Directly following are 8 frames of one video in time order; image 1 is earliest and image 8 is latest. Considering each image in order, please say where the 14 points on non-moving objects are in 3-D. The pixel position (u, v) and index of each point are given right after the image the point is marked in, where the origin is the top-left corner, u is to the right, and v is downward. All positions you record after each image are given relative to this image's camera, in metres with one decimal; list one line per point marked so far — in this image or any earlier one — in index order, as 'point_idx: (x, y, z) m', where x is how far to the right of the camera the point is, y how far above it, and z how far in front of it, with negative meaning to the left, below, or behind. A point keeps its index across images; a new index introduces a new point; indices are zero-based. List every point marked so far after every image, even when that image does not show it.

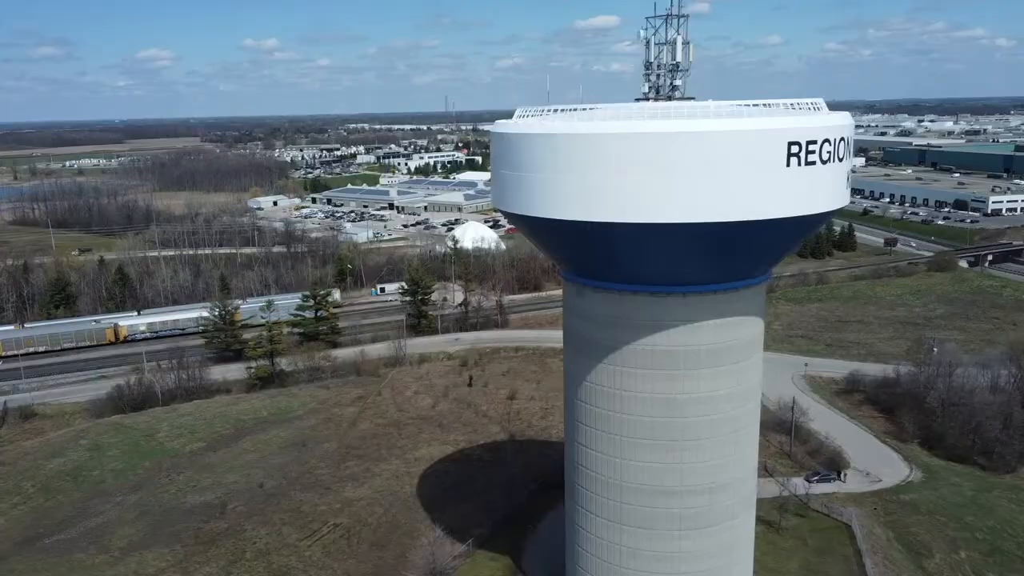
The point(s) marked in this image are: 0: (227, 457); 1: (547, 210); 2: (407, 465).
0: (-6.6, -3.9, +18.8) m
1: (+0.4, +0.9, +9.8) m
2: (-2.3, -3.9, +17.9) m
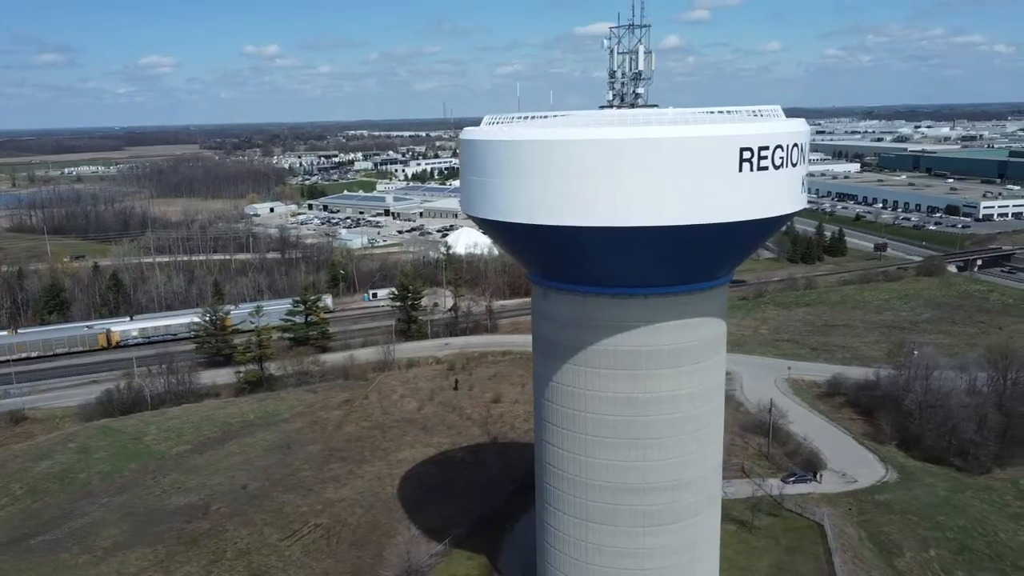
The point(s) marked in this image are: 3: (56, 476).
0: (-7.1, -4.0, +19.1) m
1: (0.0, +0.9, +10.1) m
2: (-2.8, -4.0, +18.2) m
3: (-10.4, -4.3, +18.4) m
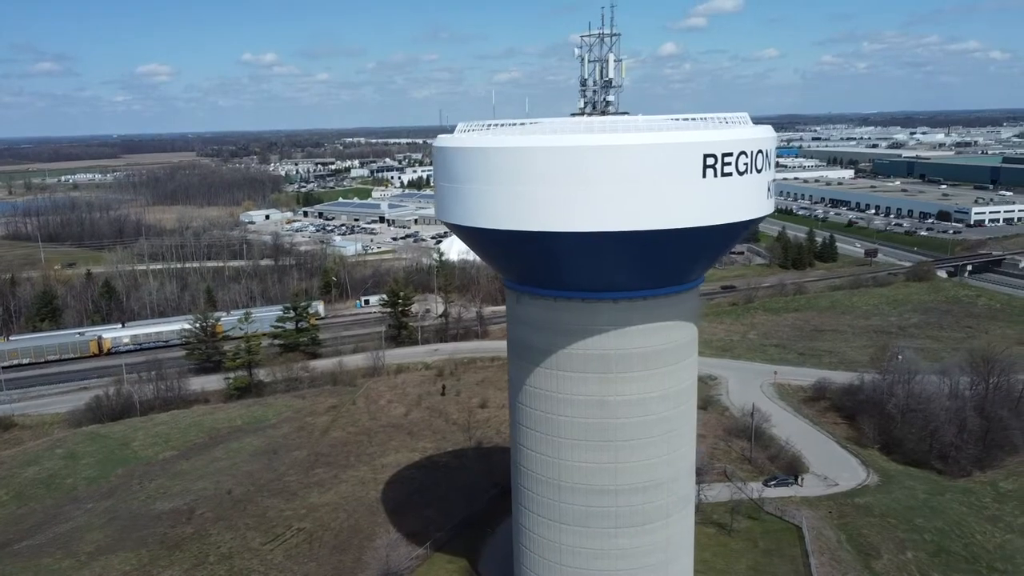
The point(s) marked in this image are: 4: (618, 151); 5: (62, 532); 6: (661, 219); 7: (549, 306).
0: (-7.4, -4.2, +19.2) m
1: (-0.4, +0.9, +10.3) m
2: (-3.1, -4.2, +18.3) m
3: (-10.8, -4.4, +18.5) m
4: (+1.2, +1.6, +9.4) m
5: (-8.9, -4.8, +15.9) m
6: (+1.7, +0.8, +9.6) m
7: (+0.5, -0.2, +10.8) m
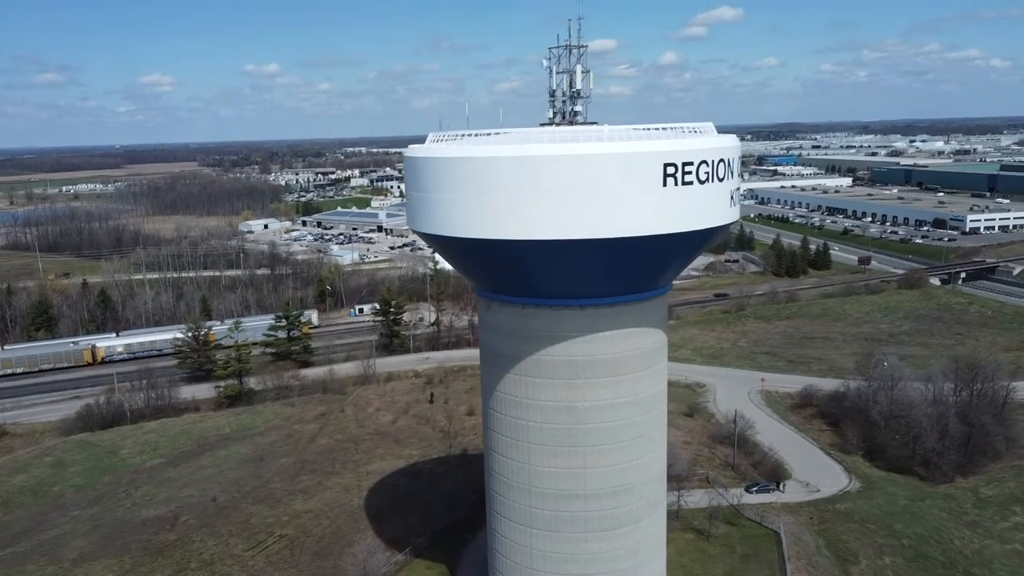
0: (-7.8, -4.4, +19.3) m
1: (-0.8, +0.8, +10.4) m
2: (-3.5, -4.4, +18.4) m
3: (-11.1, -4.6, +18.6) m
4: (+0.8, +1.5, +9.6) m
5: (-9.3, -5.0, +16.1) m
6: (+1.3, +0.7, +9.8) m
7: (+0.1, -0.3, +11.0) m
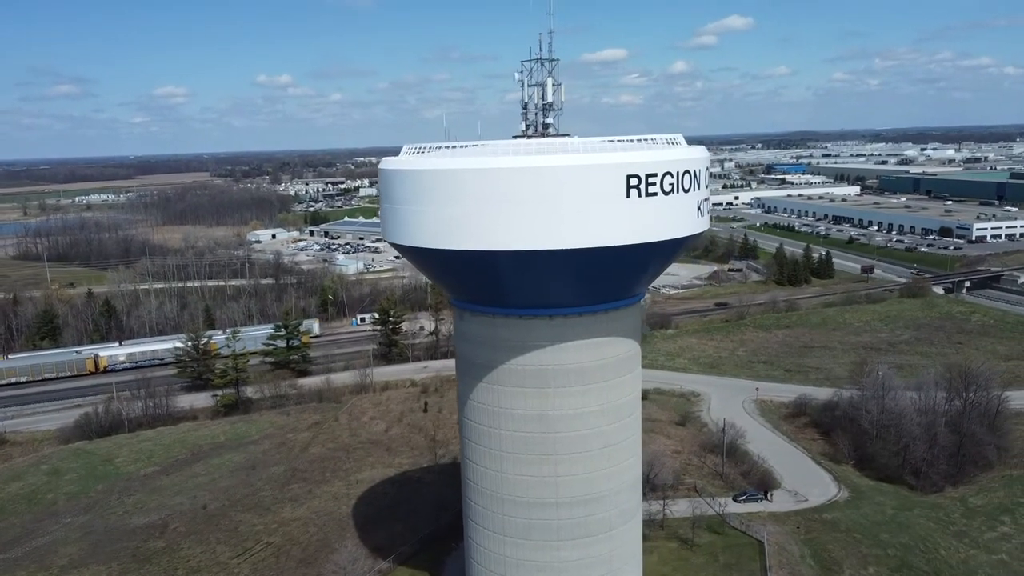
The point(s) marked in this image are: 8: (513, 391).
0: (-8.0, -4.6, +19.5) m
1: (-1.2, +0.6, +10.6) m
2: (-3.8, -4.6, +18.5) m
3: (-11.4, -4.9, +18.9) m
4: (+0.4, +1.4, +9.7) m
5: (-9.6, -5.2, +16.3) m
6: (+0.9, +0.6, +9.9) m
7: (-0.3, -0.5, +11.1) m
8: (0.0, -1.4, +10.9) m
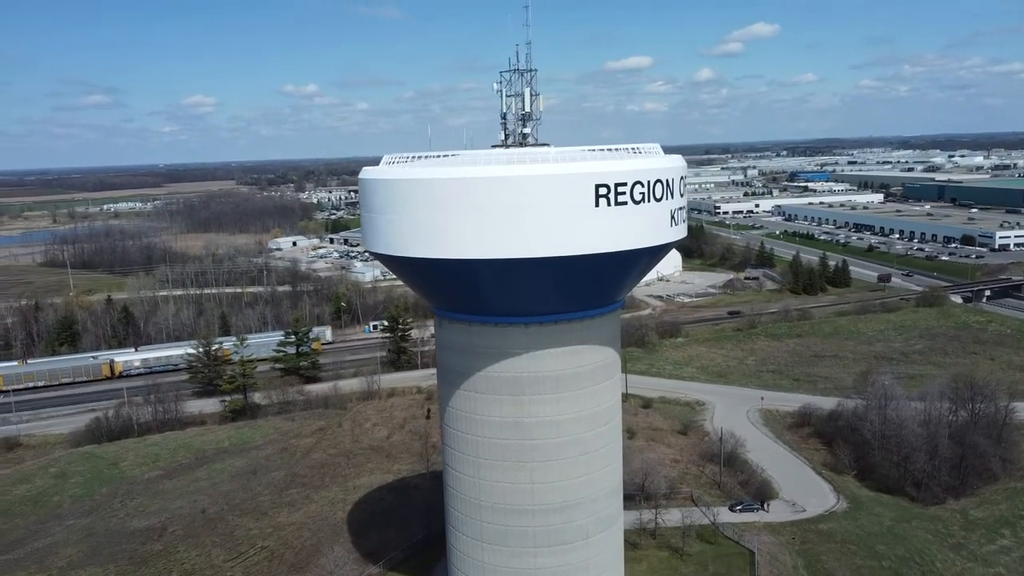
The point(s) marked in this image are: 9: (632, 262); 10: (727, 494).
0: (-8.1, -4.8, +19.8) m
1: (-1.5, +0.5, +10.7) m
2: (-3.9, -4.7, +18.7) m
3: (-11.5, -5.0, +19.3) m
4: (0.0, +1.3, +9.9) m
5: (-9.7, -5.3, +16.6) m
6: (+0.6, +0.5, +10.0) m
7: (-0.6, -0.6, +11.2) m
8: (-0.3, -1.5, +11.0) m
9: (+1.6, +0.3, +10.9) m
10: (+5.0, -4.8, +18.7) m
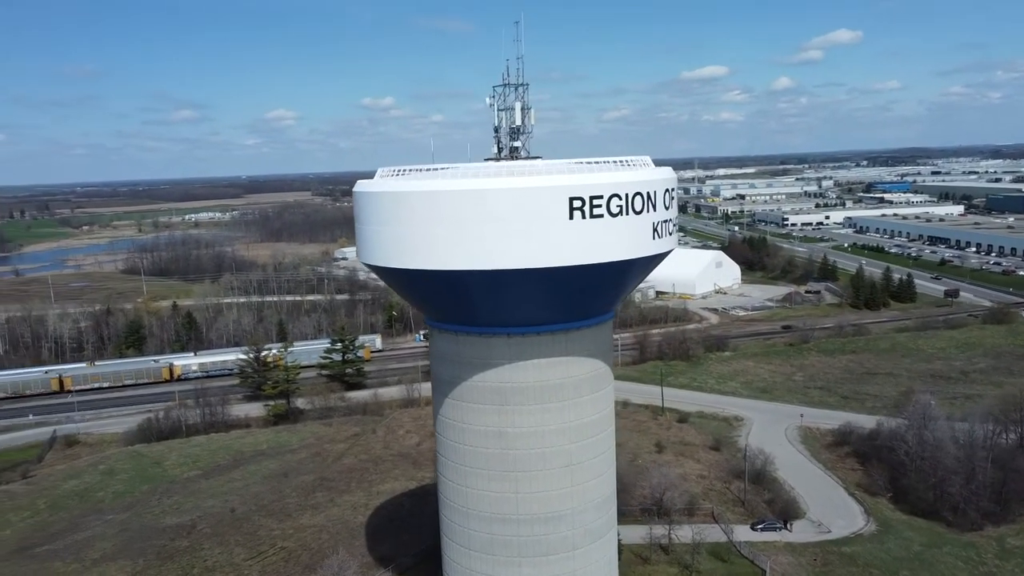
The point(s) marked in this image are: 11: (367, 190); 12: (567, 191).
0: (-7.5, -5.0, +20.6) m
1: (-1.7, +0.4, +11.0) m
2: (-3.4, -5.0, +19.1) m
3: (-10.9, -5.2, +20.3) m
4: (-0.2, +1.2, +10.0) m
5: (-9.4, -5.5, +17.5) m
6: (+0.3, +0.4, +10.1) m
7: (-0.8, -0.7, +11.4) m
8: (-0.5, -1.7, +11.1) m
9: (+1.5, +0.2, +10.9) m
10: (+5.4, -5.1, +18.3) m
11: (-1.9, +1.3, +11.1) m
12: (+0.8, +1.2, +10.2) m
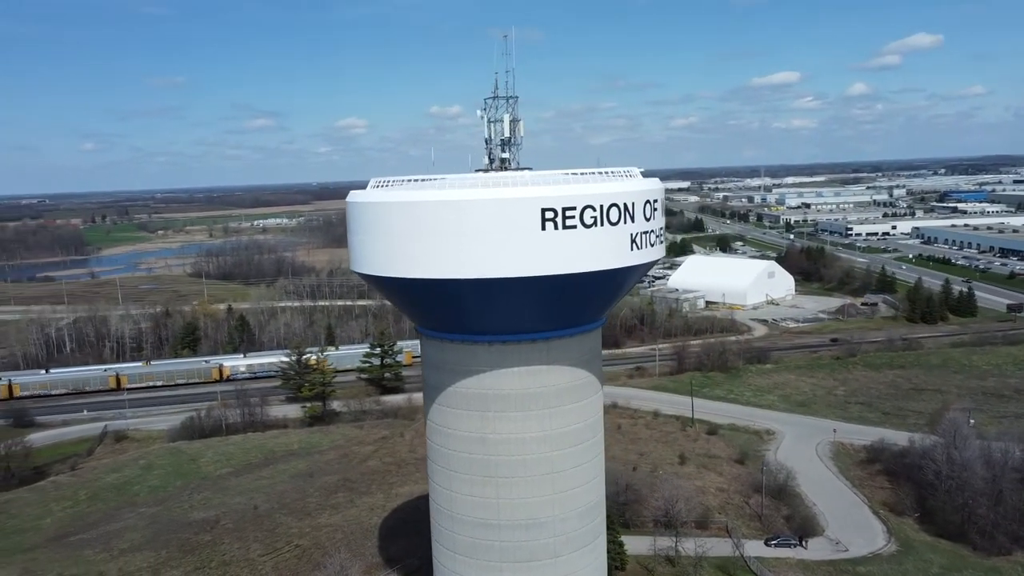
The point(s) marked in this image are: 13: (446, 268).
0: (-7.0, -5.1, +21.3) m
1: (-1.9, +0.3, +11.4) m
2: (-3.0, -5.1, +19.5) m
3: (-10.5, -5.2, +21.3) m
4: (-0.5, +1.1, +10.2) m
5: (-9.2, -5.5, +18.4) m
6: (+0.1, +0.2, +10.3) m
7: (-1.0, -0.8, +11.6) m
8: (-0.7, -1.8, +11.4) m
9: (+1.2, 0.0, +10.9) m
10: (+5.7, -5.3, +18.0) m
11: (-2.1, +1.2, +11.5) m
12: (+0.6, +1.1, +10.3) m
13: (-0.7, +0.3, +10.3) m
